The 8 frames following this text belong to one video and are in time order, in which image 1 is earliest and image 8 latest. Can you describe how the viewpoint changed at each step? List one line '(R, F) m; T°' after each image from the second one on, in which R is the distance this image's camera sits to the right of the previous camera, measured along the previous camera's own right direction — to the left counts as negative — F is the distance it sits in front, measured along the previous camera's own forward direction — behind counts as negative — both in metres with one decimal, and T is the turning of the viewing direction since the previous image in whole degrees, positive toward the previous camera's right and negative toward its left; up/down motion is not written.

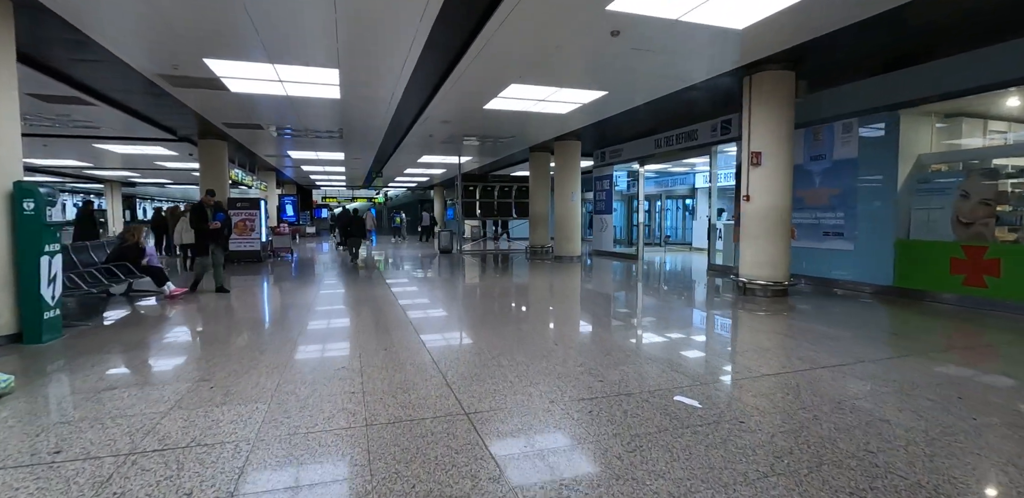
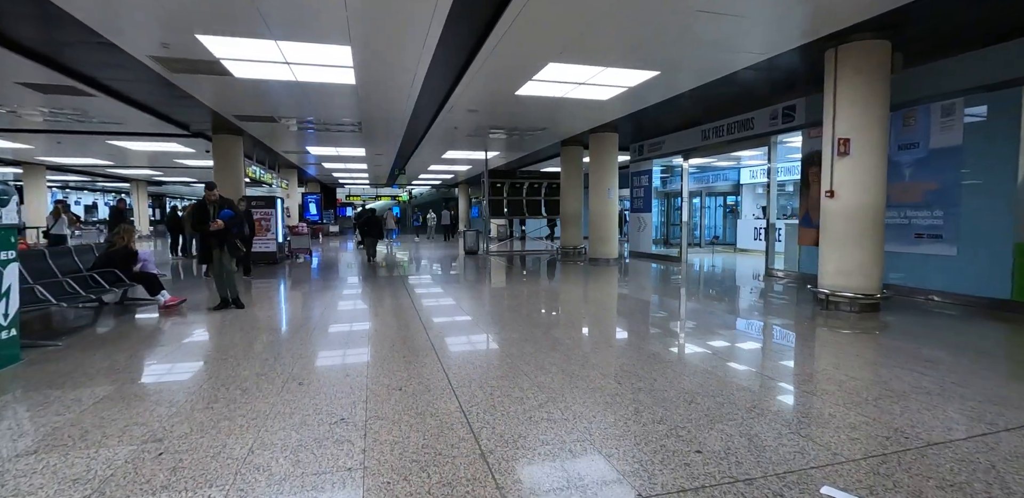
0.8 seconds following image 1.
(-0.2, +0.8) m; -3°
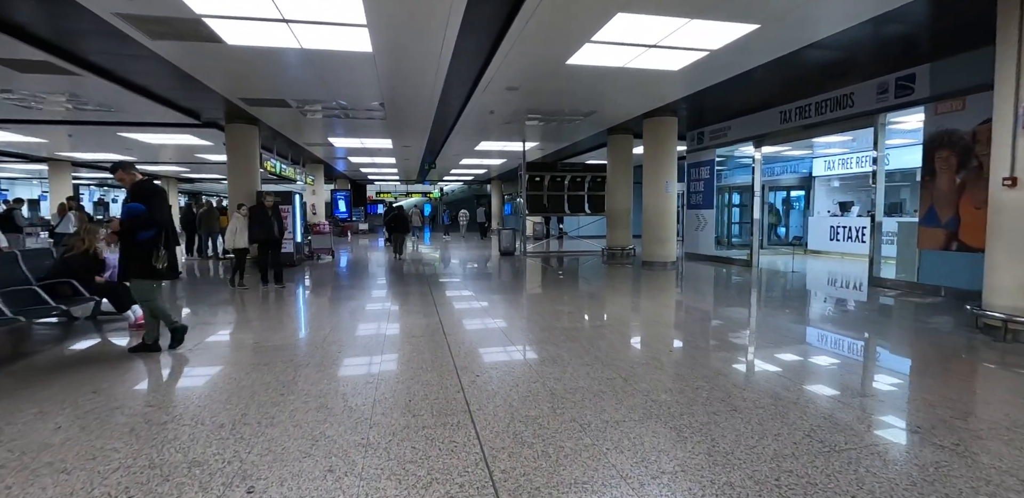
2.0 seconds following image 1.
(-0.2, +1.2) m; -4°
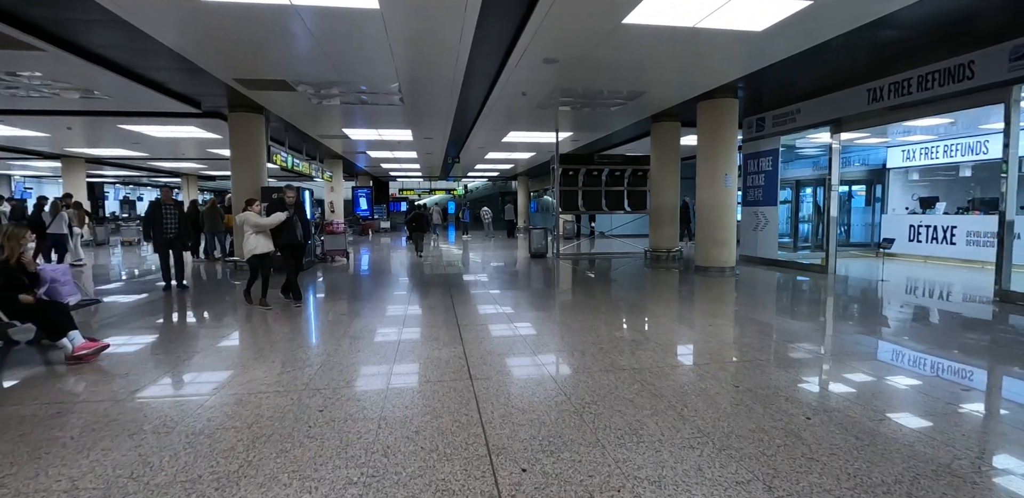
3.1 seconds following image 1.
(-0.2, +1.0) m; -3°
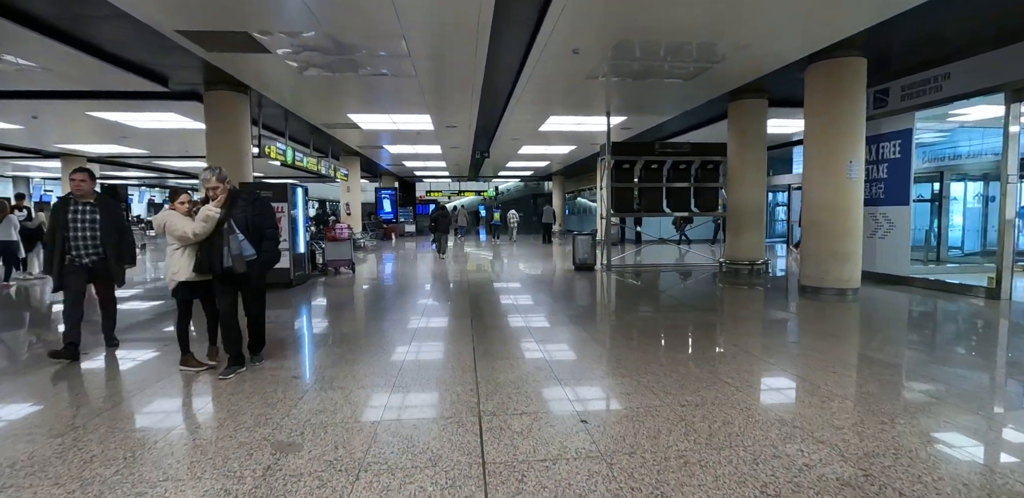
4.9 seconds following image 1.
(-0.2, +1.8) m; -4°
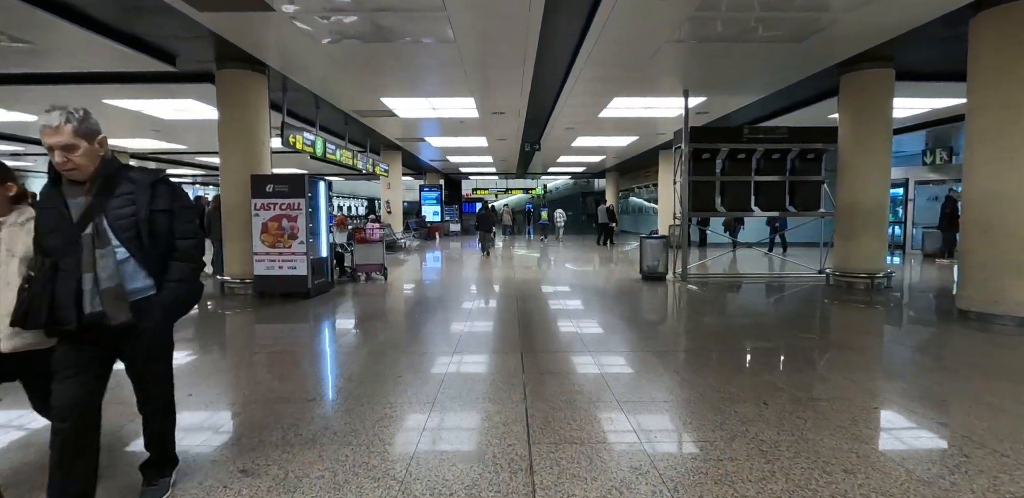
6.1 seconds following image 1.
(-0.1, +1.1) m; -6°
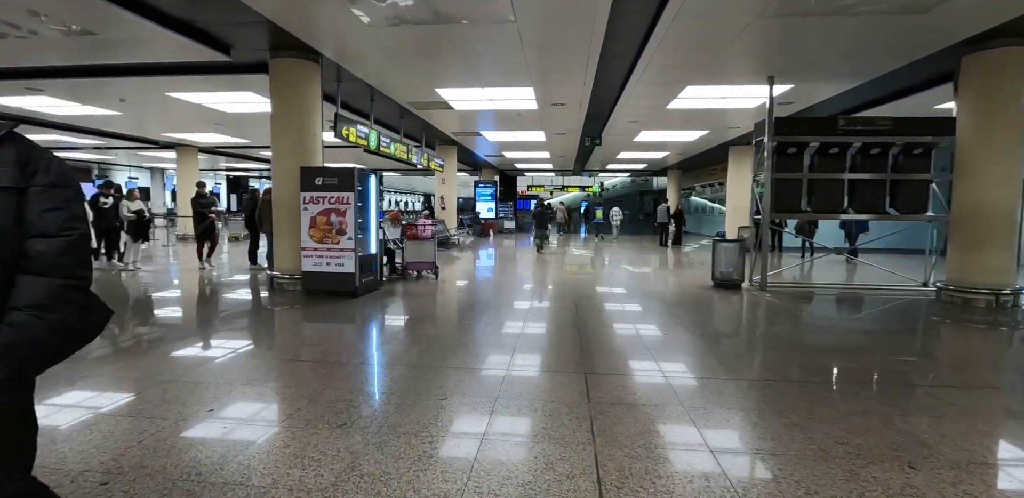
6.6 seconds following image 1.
(-0.1, +0.5) m; -7°
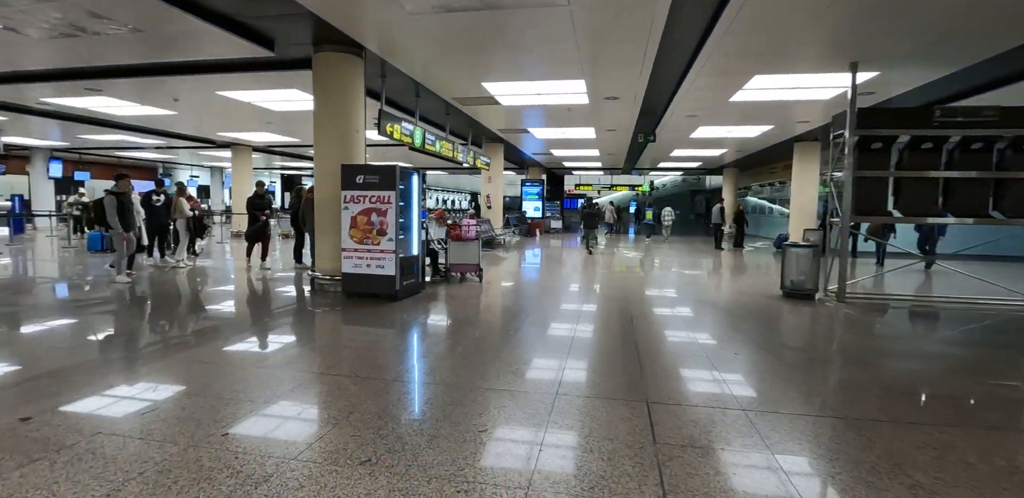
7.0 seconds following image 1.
(0.0, +0.3) m; -6°
